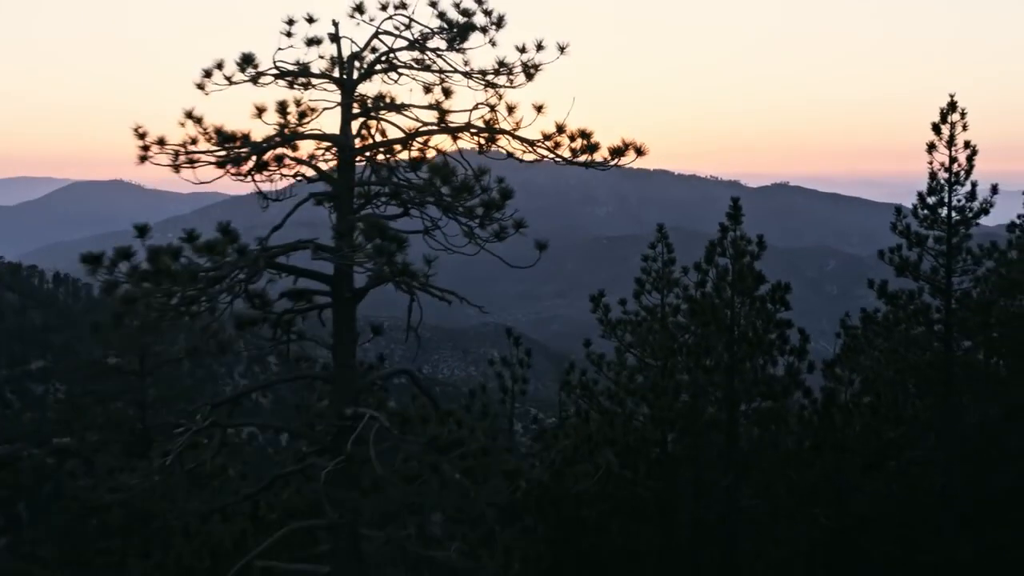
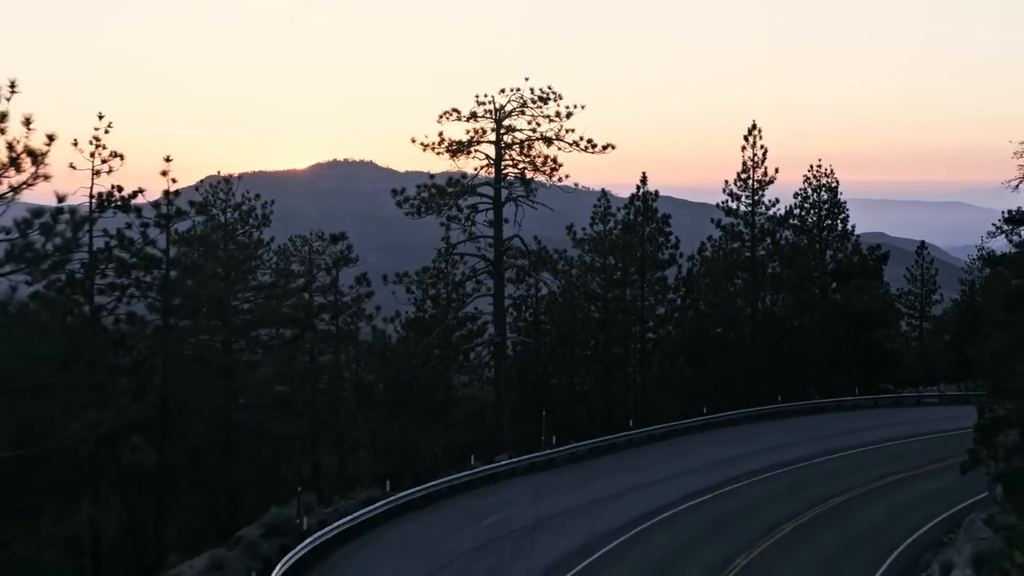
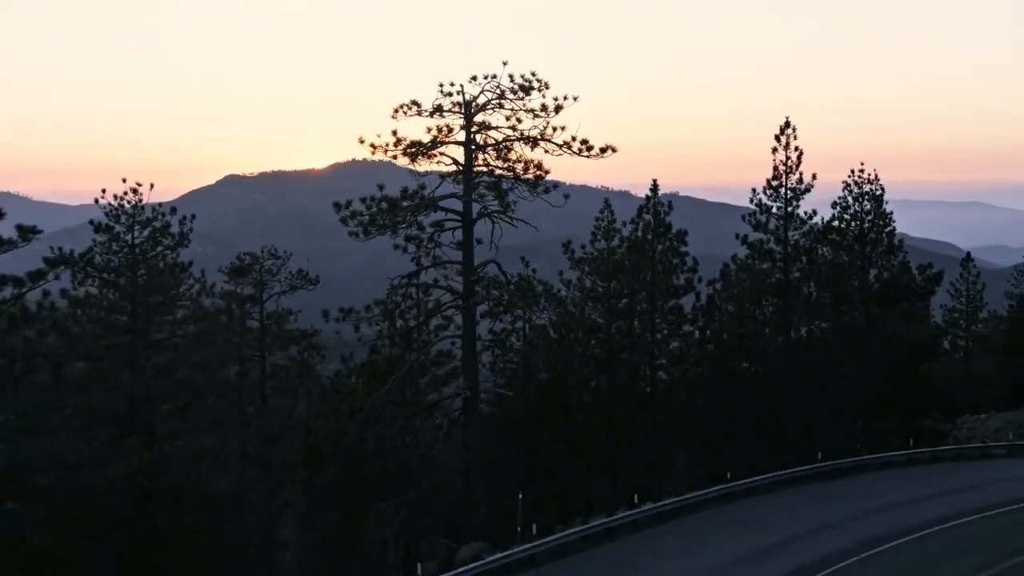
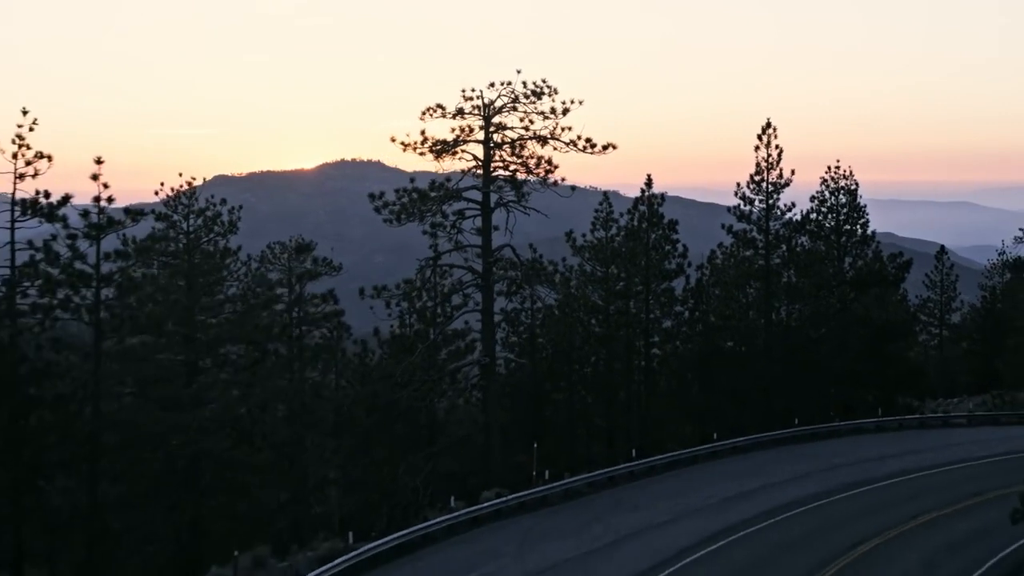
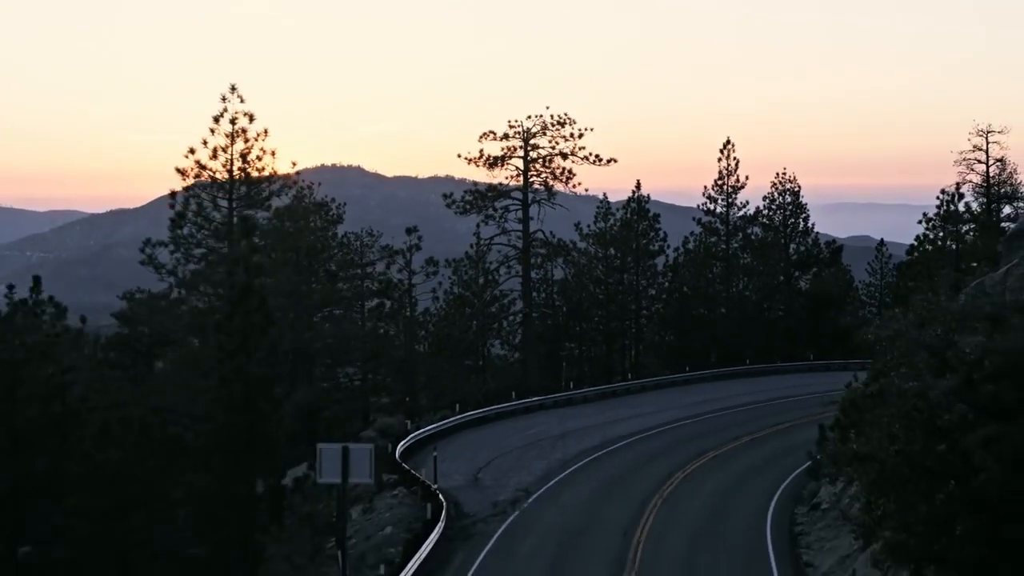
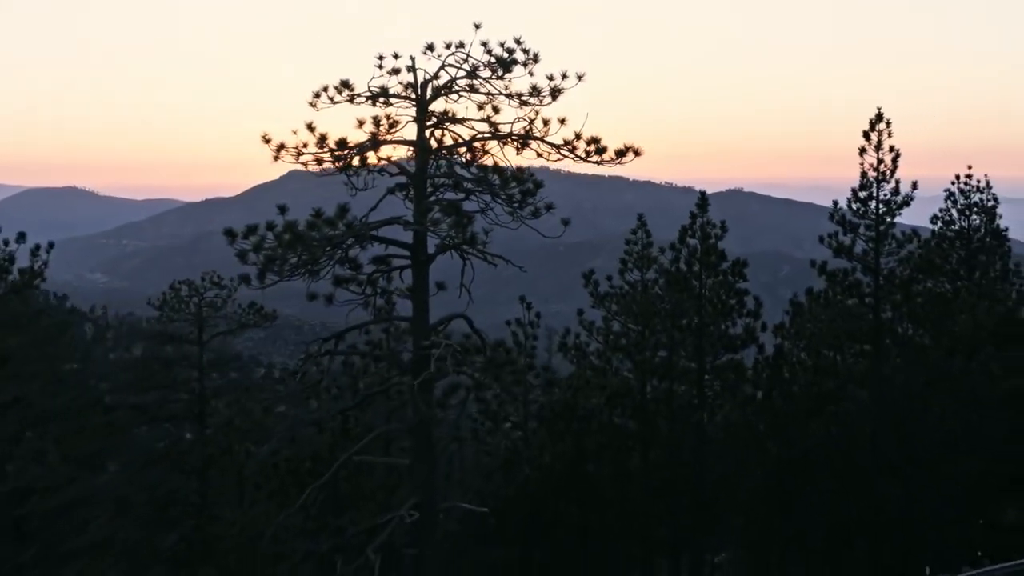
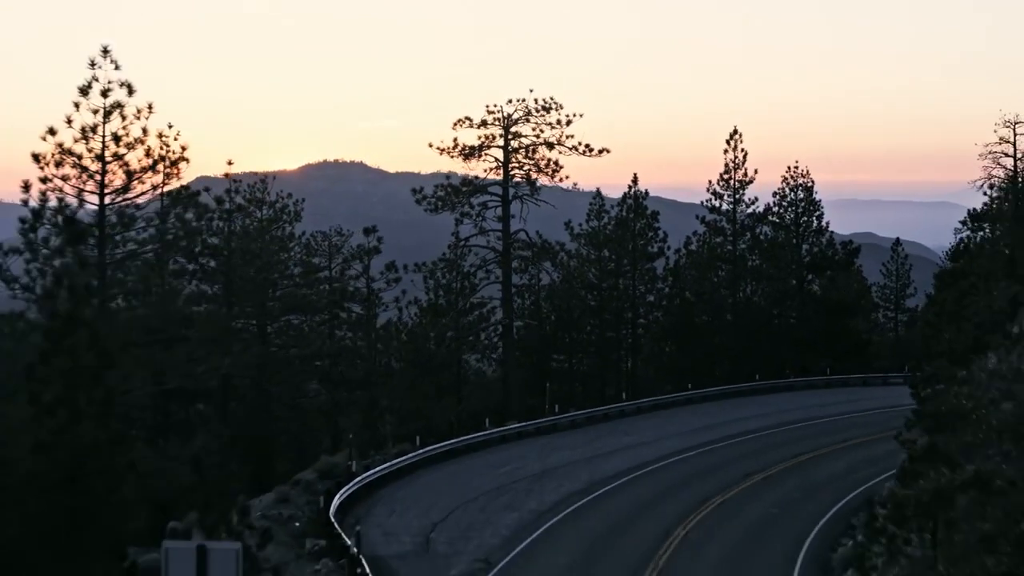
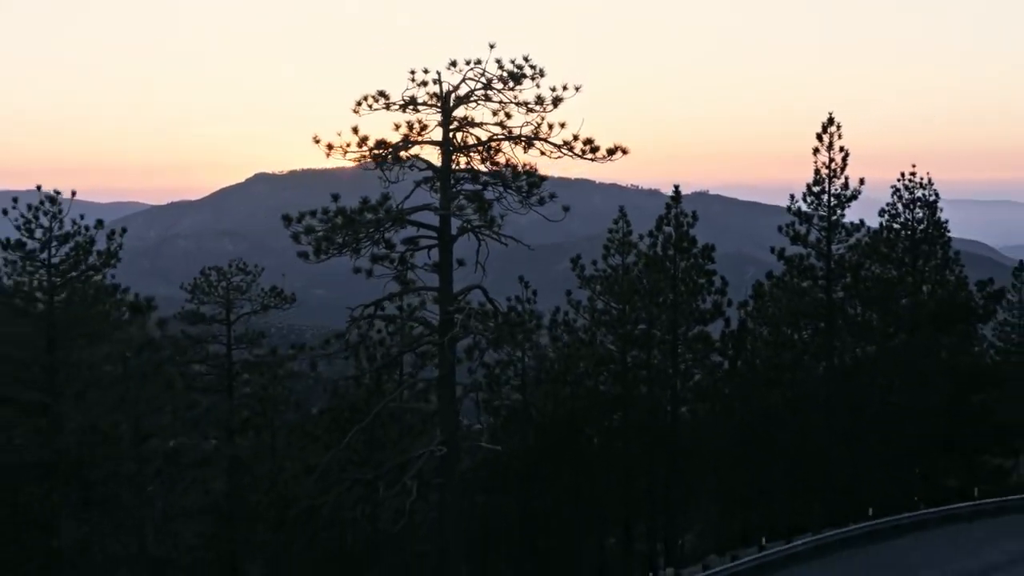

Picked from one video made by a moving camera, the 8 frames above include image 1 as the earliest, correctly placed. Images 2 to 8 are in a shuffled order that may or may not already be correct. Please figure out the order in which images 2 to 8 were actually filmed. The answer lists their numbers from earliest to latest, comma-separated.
6, 8, 3, 4, 2, 7, 5
